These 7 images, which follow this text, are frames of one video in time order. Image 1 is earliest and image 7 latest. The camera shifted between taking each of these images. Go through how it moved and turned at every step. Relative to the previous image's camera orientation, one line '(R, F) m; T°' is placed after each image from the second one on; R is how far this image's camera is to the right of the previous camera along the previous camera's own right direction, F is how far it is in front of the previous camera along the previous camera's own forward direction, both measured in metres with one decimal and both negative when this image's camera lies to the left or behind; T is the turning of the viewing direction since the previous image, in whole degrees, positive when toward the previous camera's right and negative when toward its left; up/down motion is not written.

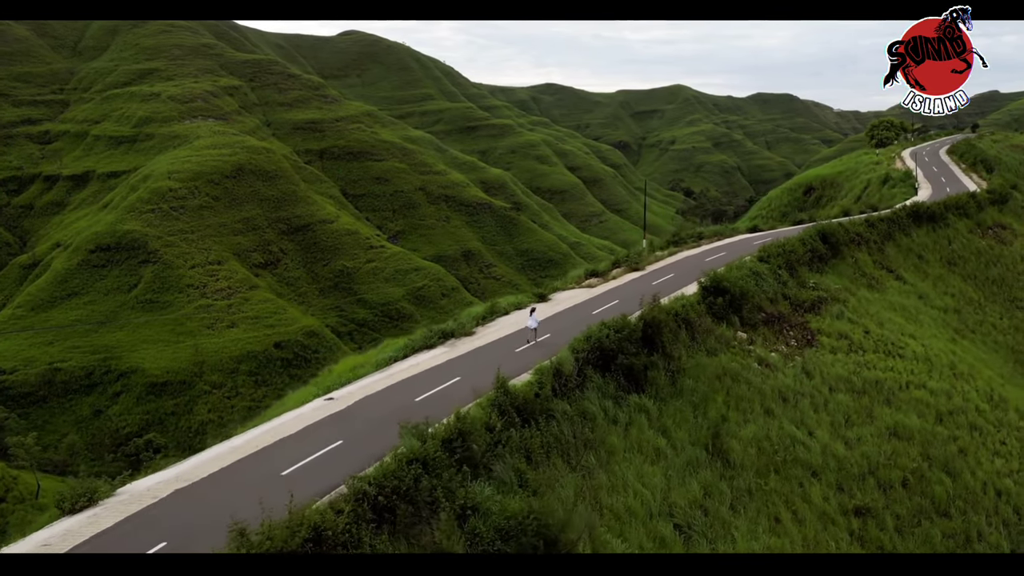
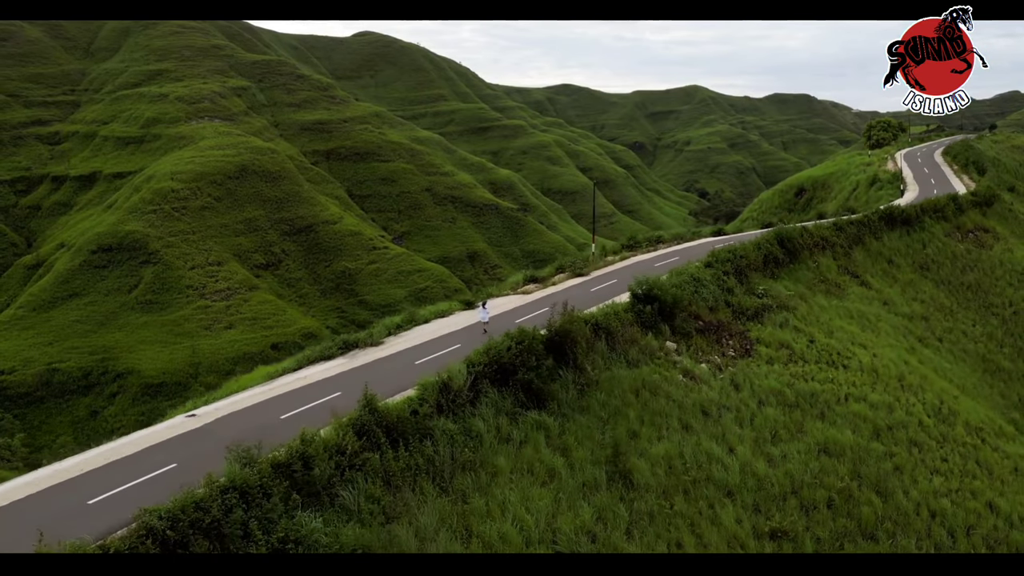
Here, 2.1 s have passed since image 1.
(+2.0, +0.7) m; 0°
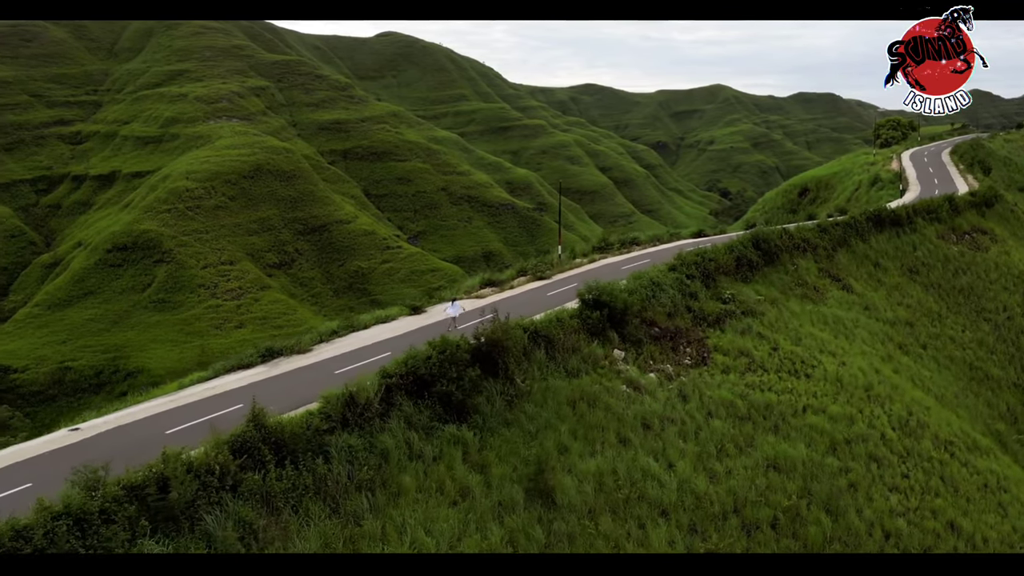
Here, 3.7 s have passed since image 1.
(+1.6, +0.6) m; -1°
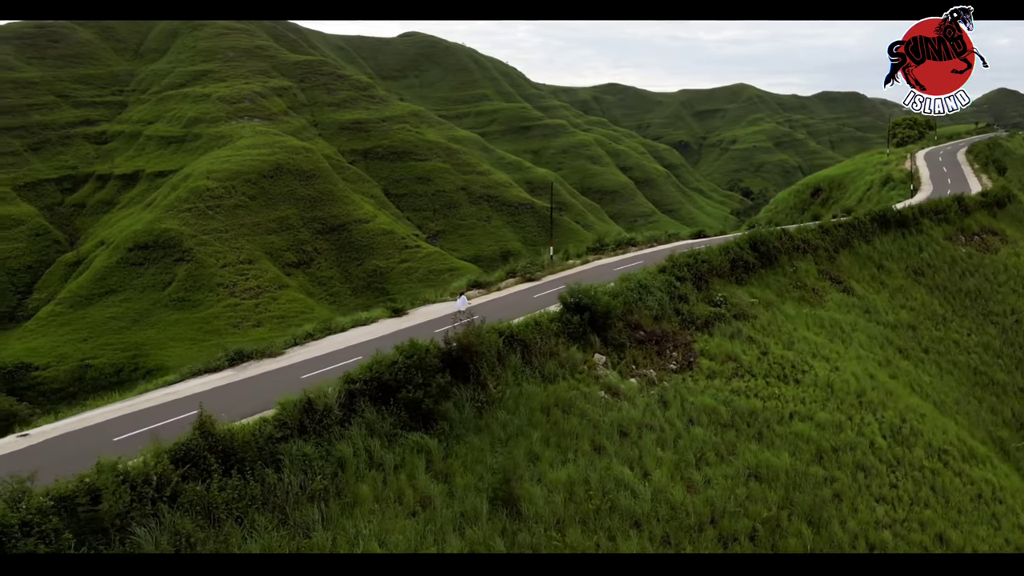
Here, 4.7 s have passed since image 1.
(+0.7, +0.3) m; -1°
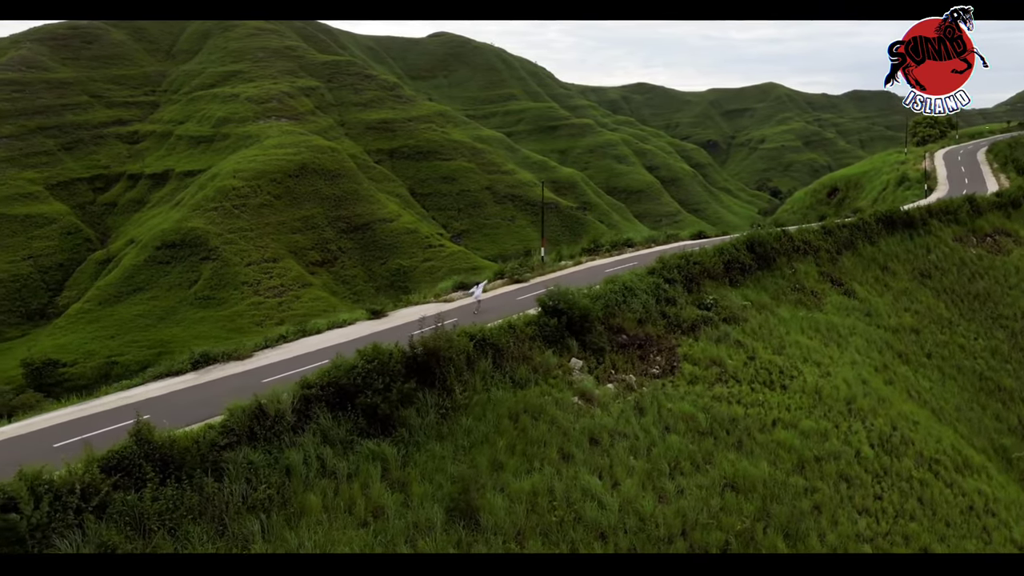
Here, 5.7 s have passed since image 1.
(+0.9, +0.3) m; -1°
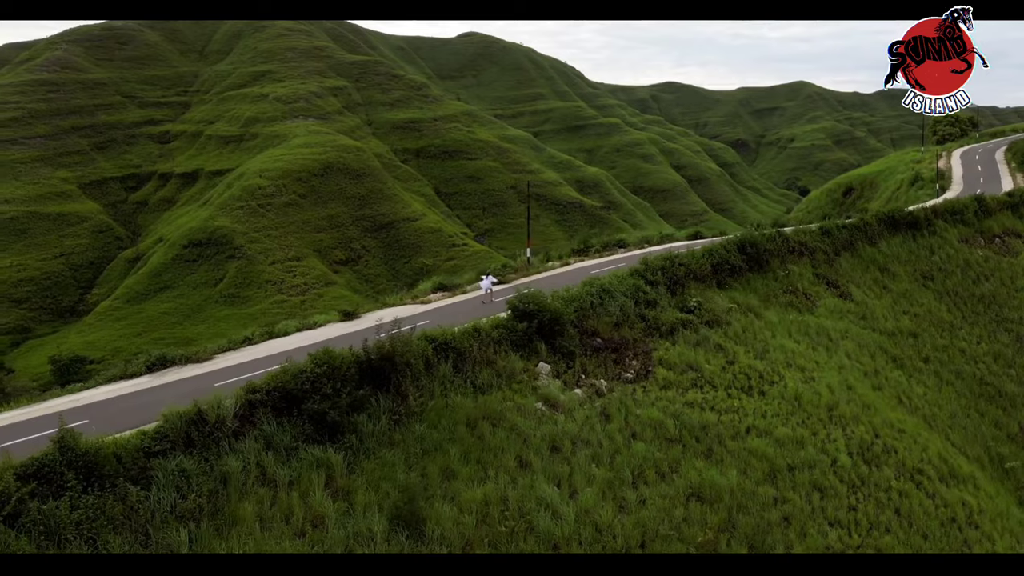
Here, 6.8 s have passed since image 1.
(+1.0, +0.3) m; -1°
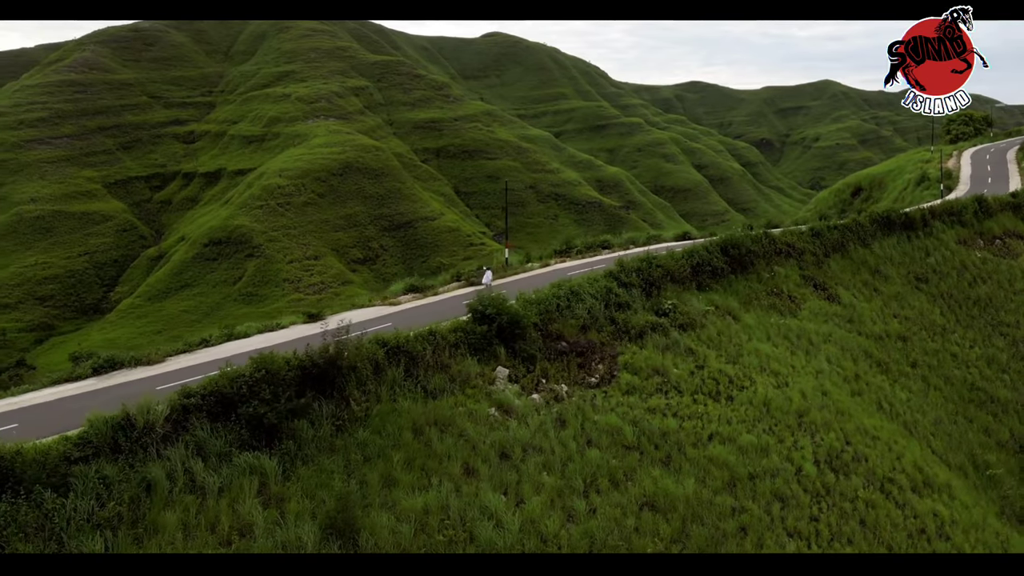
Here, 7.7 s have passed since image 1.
(+1.1, +0.2) m; -1°
